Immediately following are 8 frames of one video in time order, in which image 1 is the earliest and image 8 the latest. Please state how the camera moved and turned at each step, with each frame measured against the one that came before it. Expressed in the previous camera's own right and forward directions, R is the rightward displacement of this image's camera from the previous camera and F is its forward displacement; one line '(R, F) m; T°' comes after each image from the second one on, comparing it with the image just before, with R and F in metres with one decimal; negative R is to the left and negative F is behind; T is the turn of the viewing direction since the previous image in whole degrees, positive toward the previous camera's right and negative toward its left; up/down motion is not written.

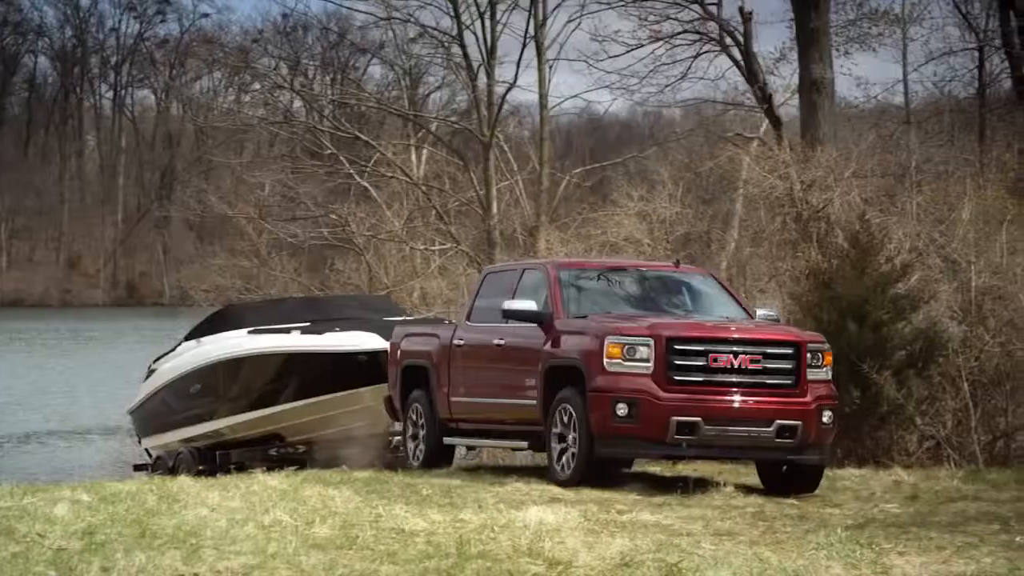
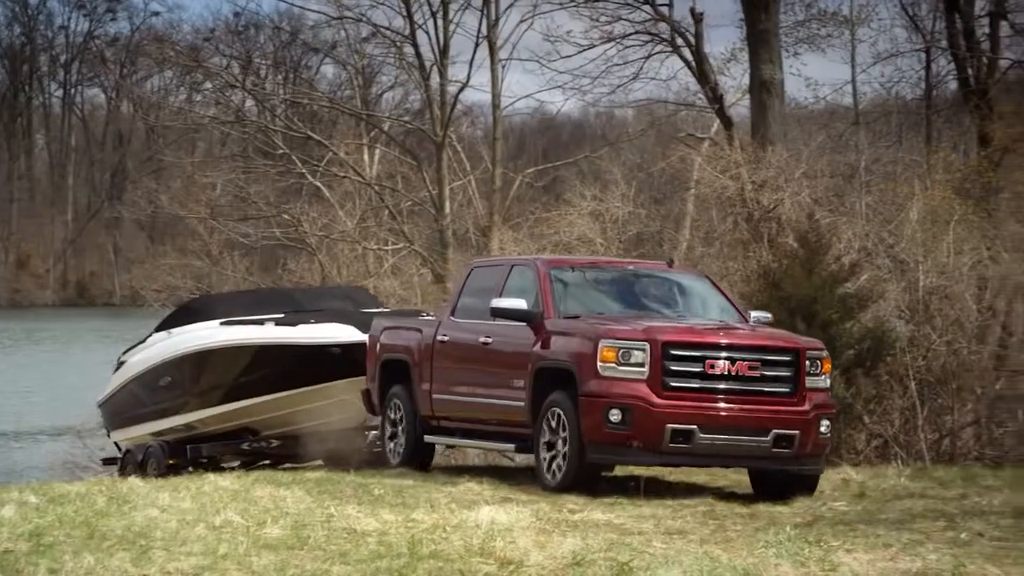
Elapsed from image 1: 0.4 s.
(+0.5, 0.0) m; +1°
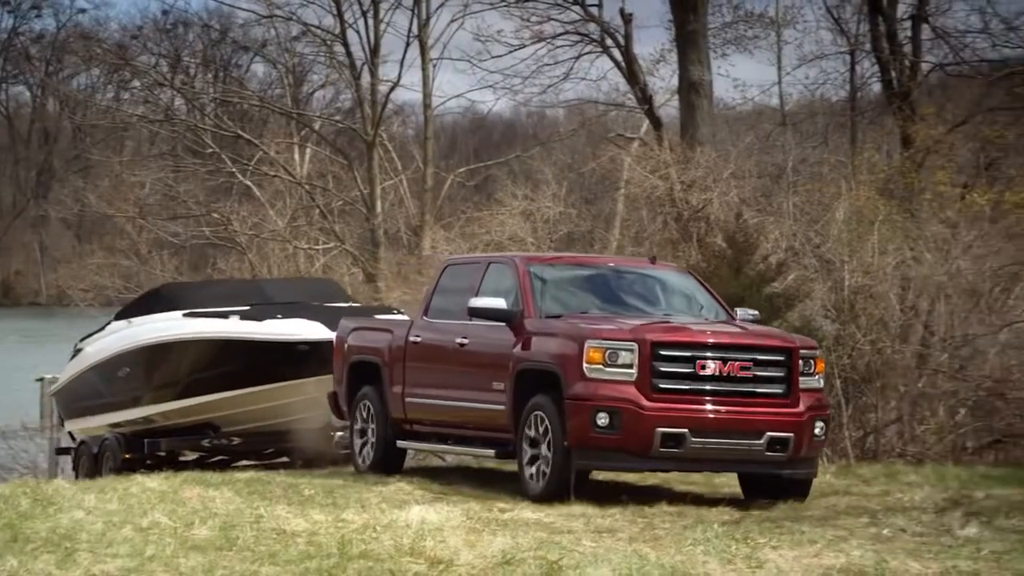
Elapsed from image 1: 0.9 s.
(+0.7, 0.0) m; +2°
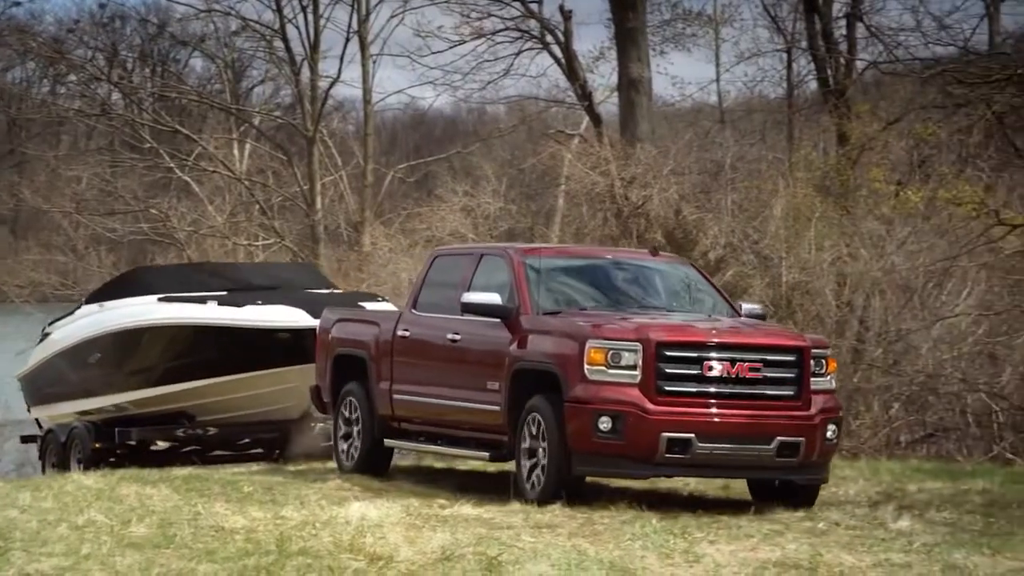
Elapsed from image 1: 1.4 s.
(+0.6, 0.0) m; +1°
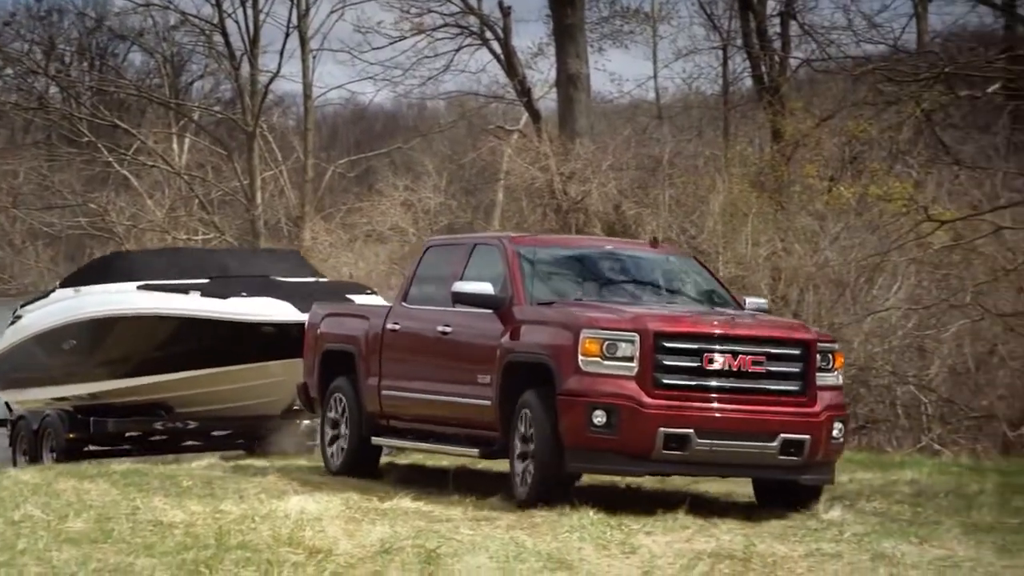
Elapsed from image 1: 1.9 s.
(+0.6, -0.1) m; +1°
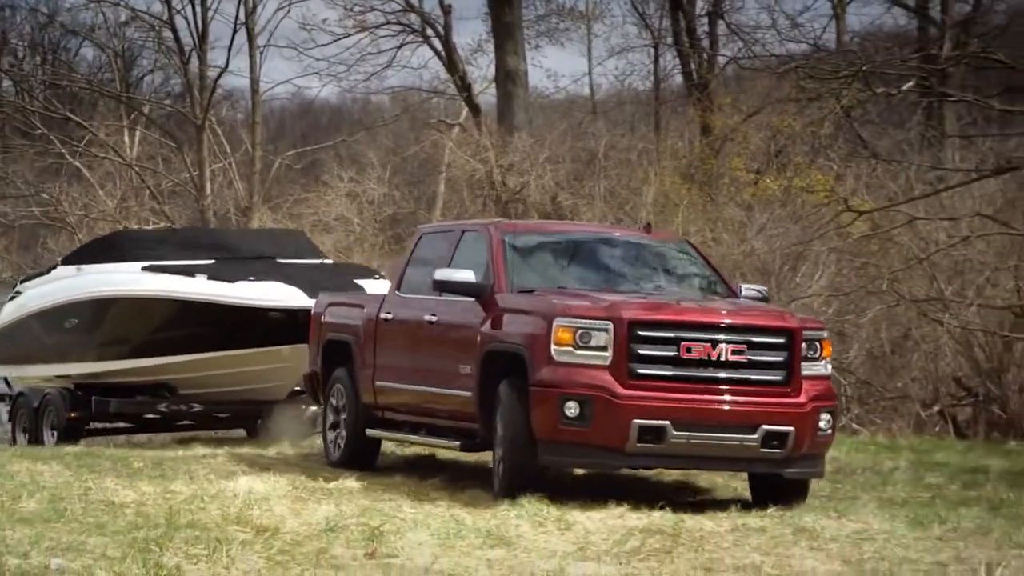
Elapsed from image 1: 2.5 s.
(+0.7, -0.6) m; +1°
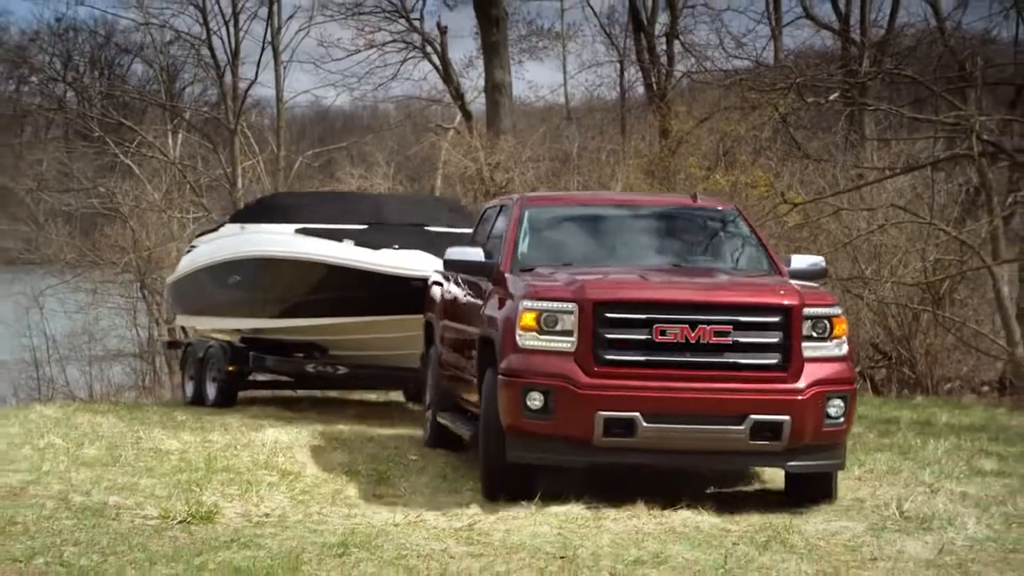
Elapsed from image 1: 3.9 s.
(+0.3, -2.7) m; 0°
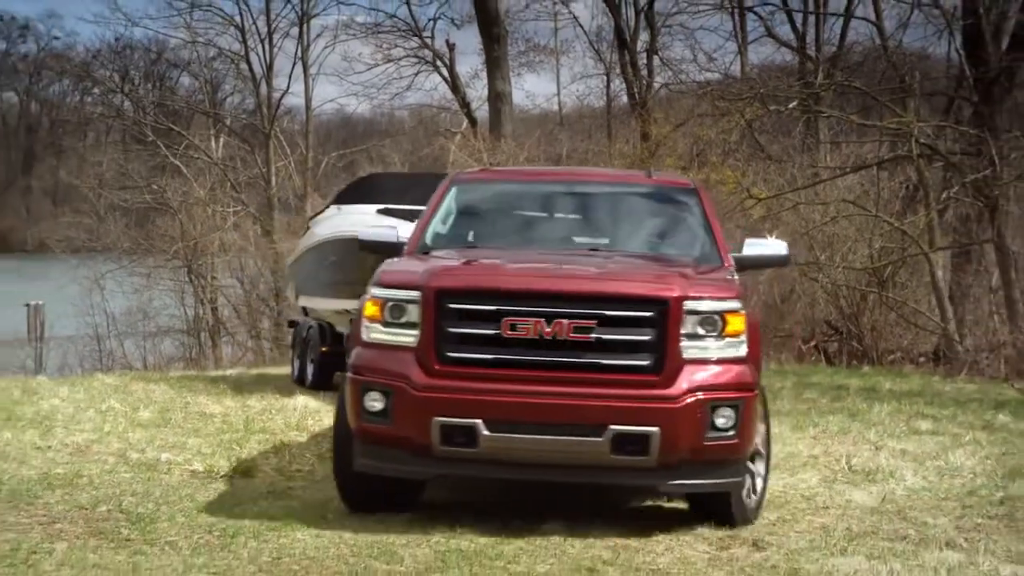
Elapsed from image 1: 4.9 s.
(+0.1, -2.6) m; 0°
